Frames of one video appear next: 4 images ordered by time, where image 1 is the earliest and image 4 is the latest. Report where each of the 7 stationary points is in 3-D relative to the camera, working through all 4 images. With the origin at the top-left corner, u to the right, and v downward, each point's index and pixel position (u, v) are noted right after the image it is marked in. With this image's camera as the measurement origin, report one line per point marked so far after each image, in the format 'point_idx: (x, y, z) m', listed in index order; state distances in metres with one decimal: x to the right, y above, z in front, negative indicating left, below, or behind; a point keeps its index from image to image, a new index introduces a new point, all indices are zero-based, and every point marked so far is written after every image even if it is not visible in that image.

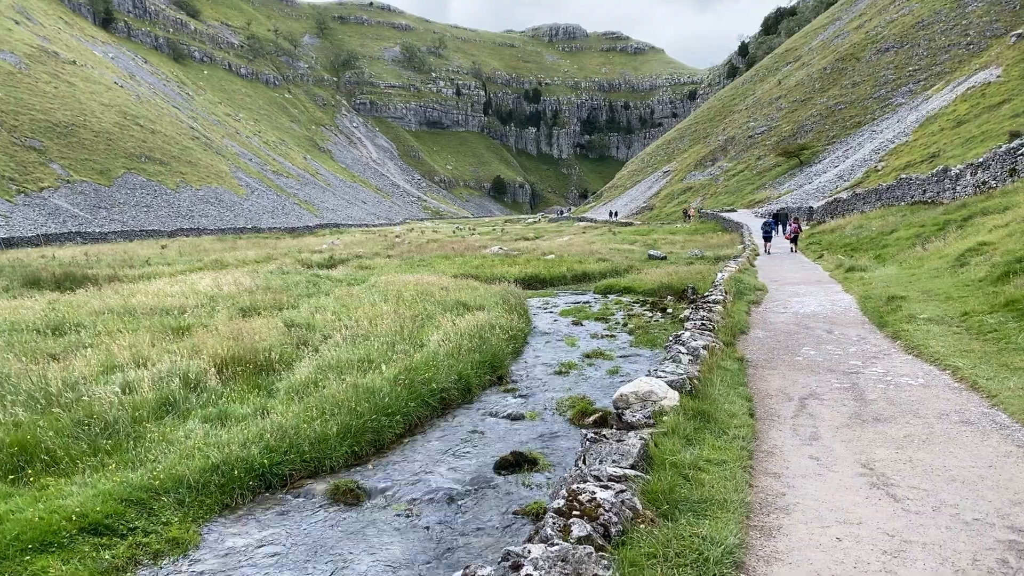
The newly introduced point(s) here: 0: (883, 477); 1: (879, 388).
0: (+2.6, -1.3, +5.6) m
1: (+4.0, -1.1, +8.6) m
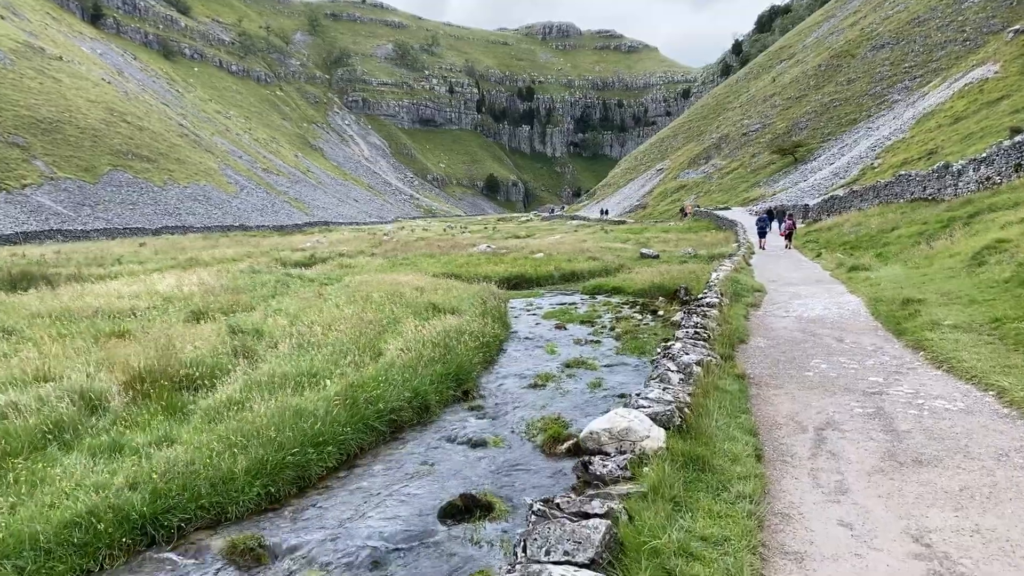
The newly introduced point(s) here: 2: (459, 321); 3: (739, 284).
0: (+2.2, -1.4, +4.0) m
1: (+3.5, -1.1, +7.1) m
2: (-1.0, -0.6, +15.4) m
3: (+5.4, +0.1, +19.2) m
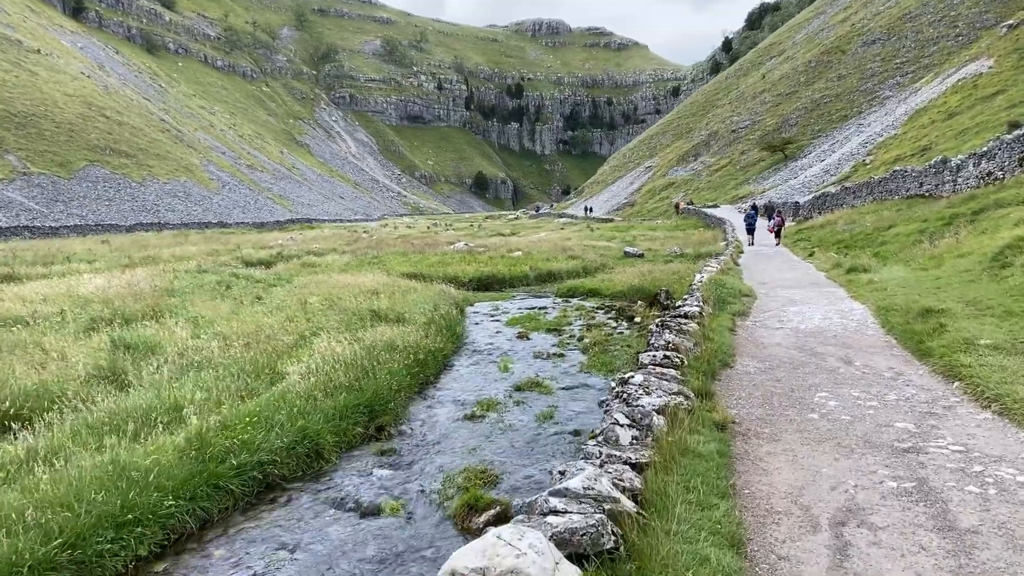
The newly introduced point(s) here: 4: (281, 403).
0: (+1.4, -1.5, +1.7) m
1: (+2.7, -1.2, +4.8) m
2: (-1.9, -0.7, +13.1) m
3: (+4.5, 0.0, +16.9) m
4: (-2.4, -1.2, +8.5) m
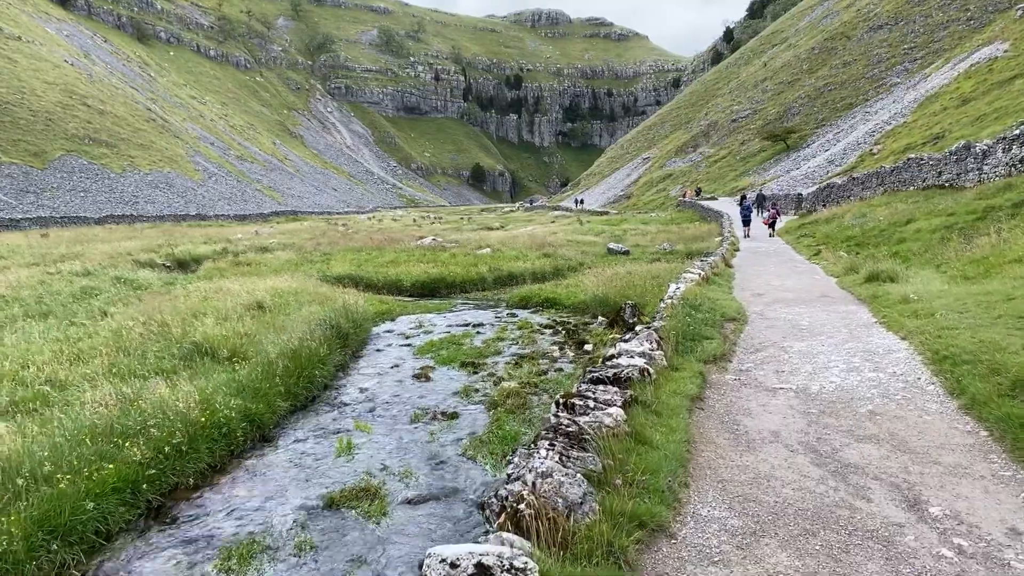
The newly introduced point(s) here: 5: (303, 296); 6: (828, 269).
0: (-0.2, -1.9, -3.0) m
1: (+1.1, -1.7, +0.1) m
2: (-3.5, -1.1, +8.3) m
3: (+2.9, -0.3, +12.2) m
4: (-4.0, -1.6, +3.8) m
5: (-5.0, -0.2, +18.5) m
6: (+7.9, +0.4, +20.0) m
